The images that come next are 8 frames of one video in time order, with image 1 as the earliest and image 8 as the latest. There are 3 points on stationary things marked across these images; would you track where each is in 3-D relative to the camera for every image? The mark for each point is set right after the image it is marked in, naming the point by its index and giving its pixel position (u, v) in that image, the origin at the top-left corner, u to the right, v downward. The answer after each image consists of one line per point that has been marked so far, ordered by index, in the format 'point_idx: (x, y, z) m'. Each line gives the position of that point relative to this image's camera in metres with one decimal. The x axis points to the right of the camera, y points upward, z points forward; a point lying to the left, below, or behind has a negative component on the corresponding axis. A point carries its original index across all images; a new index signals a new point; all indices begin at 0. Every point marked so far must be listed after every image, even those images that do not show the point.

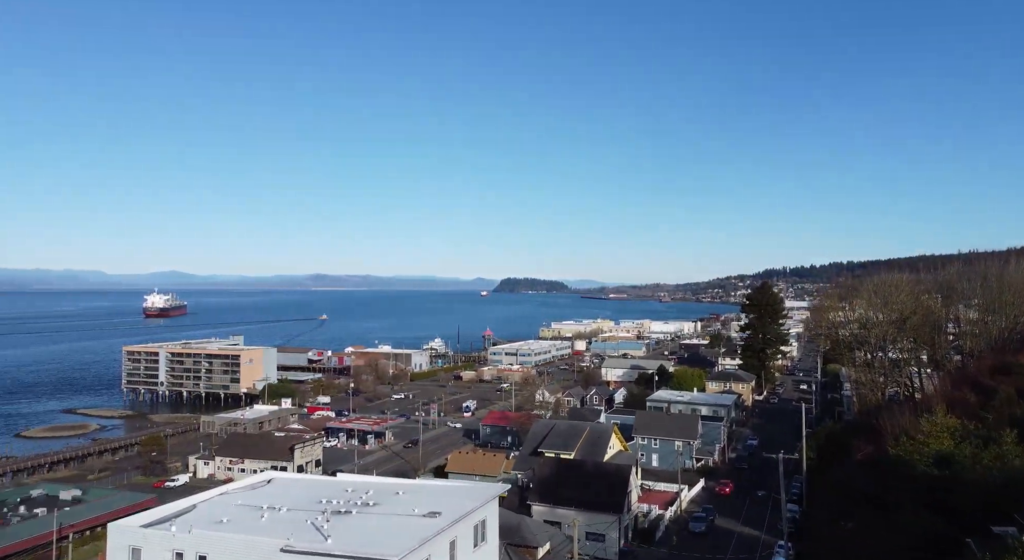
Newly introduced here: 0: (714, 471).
0: (+4.2, -4.1, +16.4) m
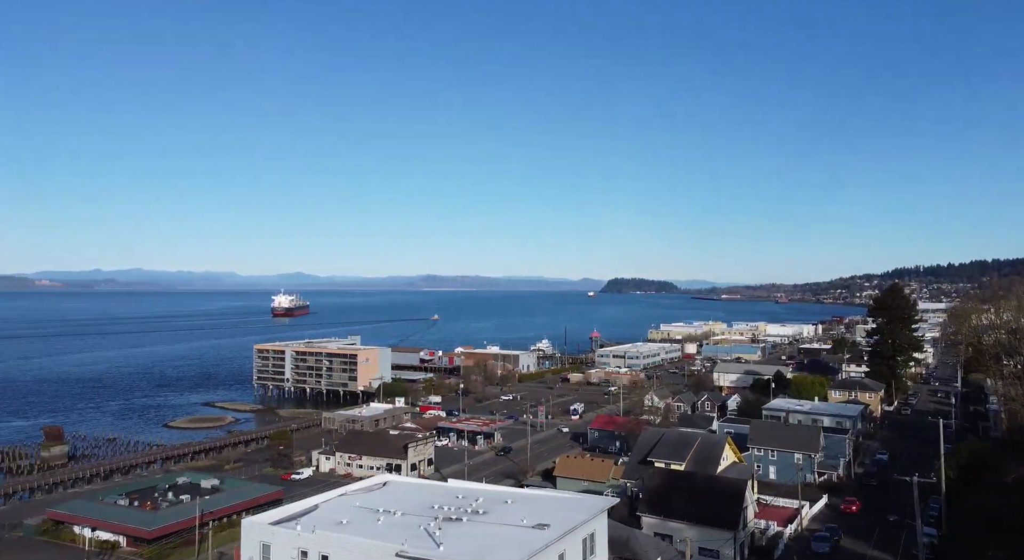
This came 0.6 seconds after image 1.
0: (+6.3, -4.0, +15.3) m
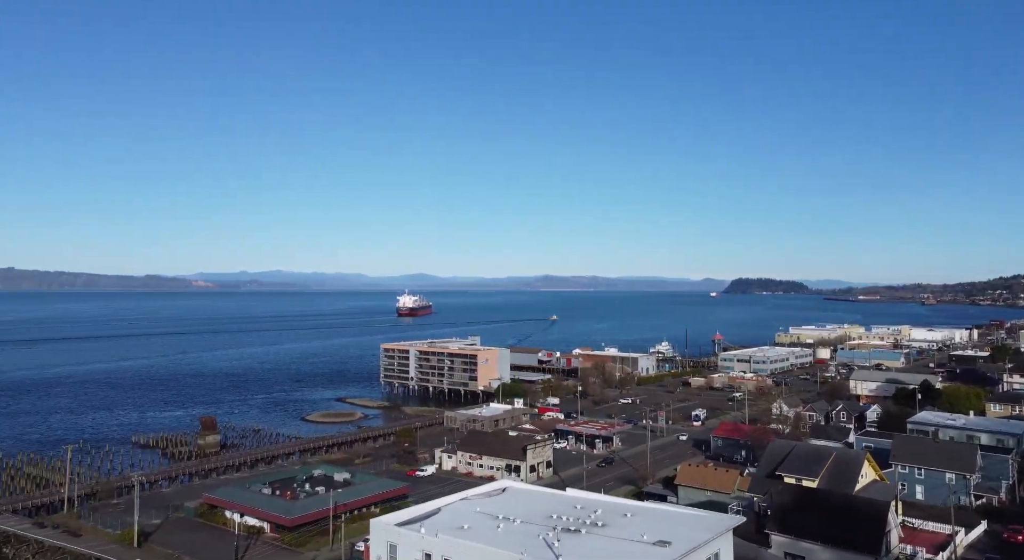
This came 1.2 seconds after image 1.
0: (+8.4, -3.9, +13.8) m
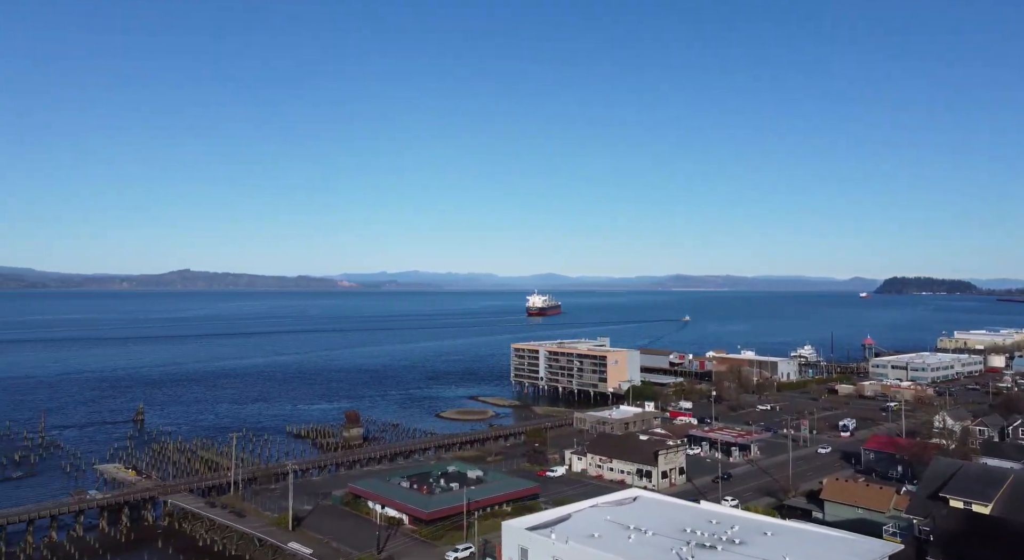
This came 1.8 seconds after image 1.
0: (+10.5, -3.9, +11.8) m
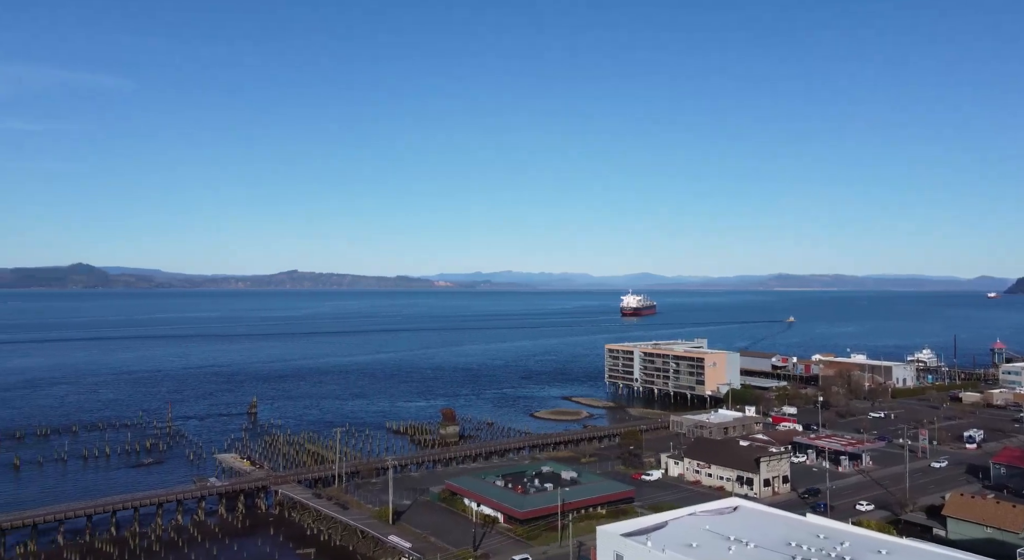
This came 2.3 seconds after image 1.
0: (+11.8, -3.8, +10.2) m
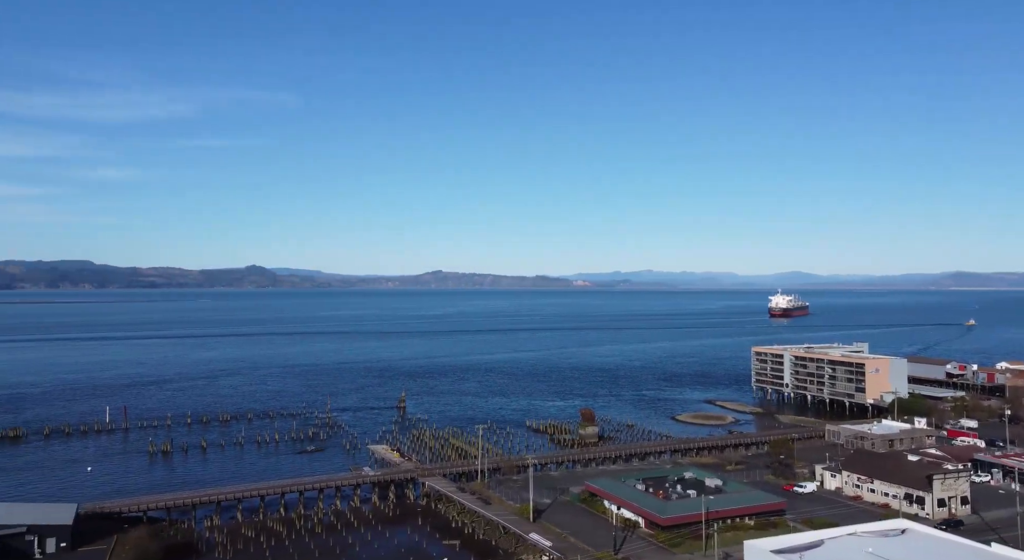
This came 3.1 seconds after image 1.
0: (+13.3, -3.8, +7.3) m
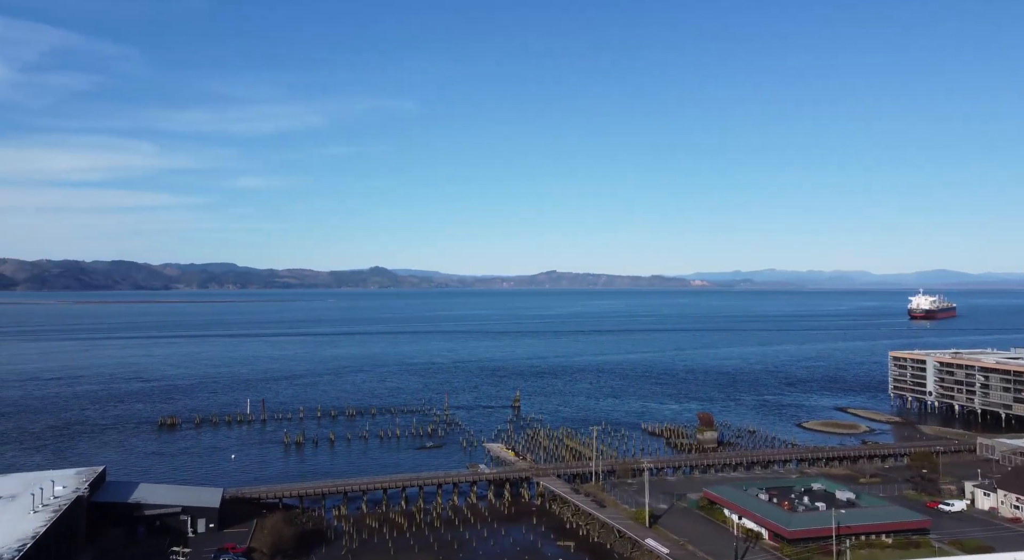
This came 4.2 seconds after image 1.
0: (+14.1, -3.7, +4.5) m
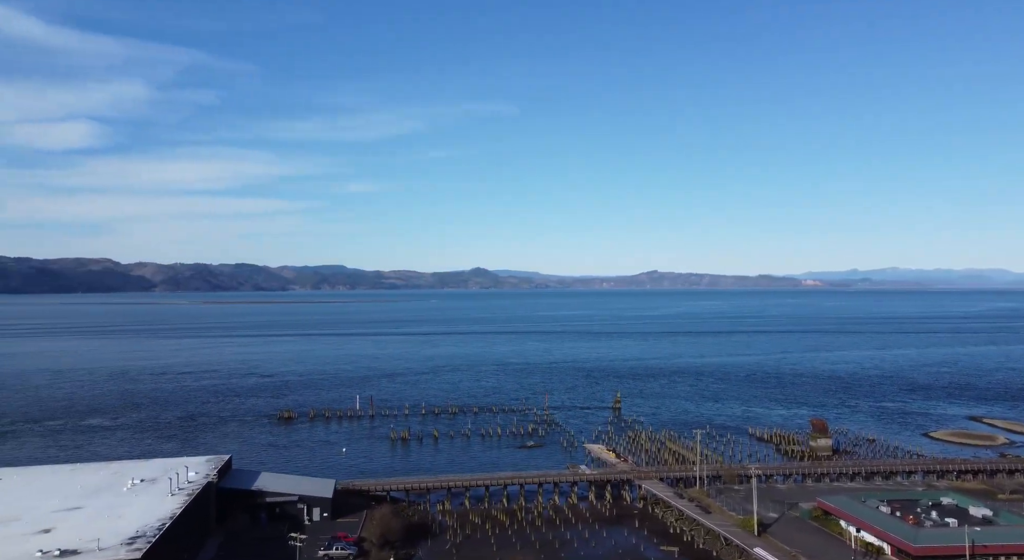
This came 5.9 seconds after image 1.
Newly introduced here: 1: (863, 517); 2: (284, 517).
0: (+14.8, -3.7, +2.3) m
1: (+8.2, -5.6, +17.7) m
2: (-5.2, -5.5, +18.2) m
